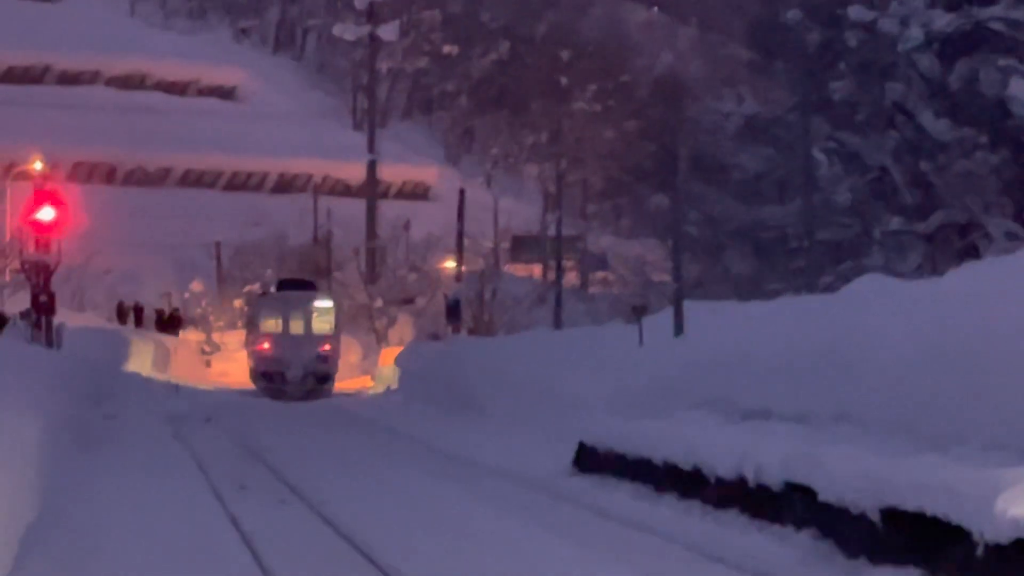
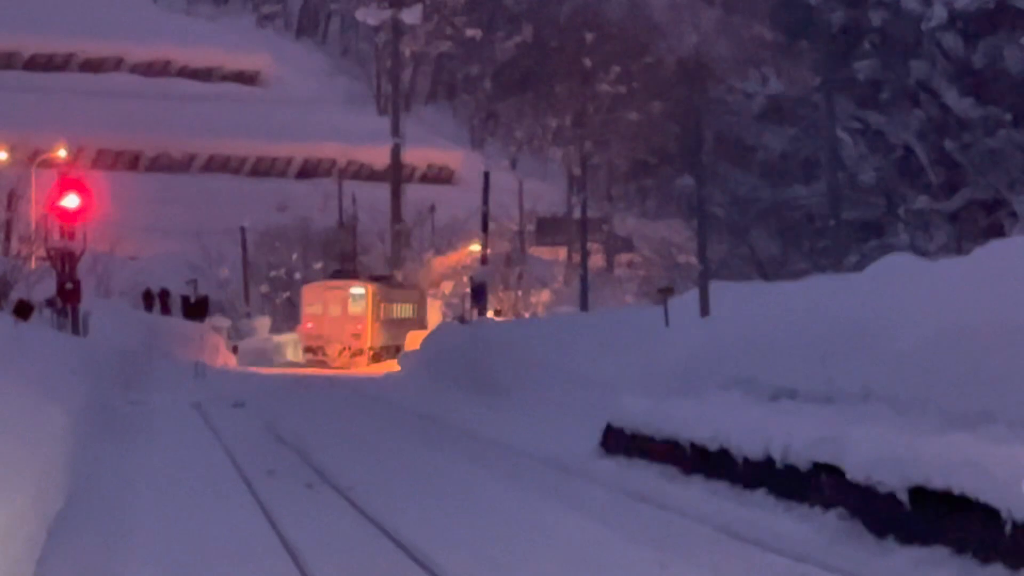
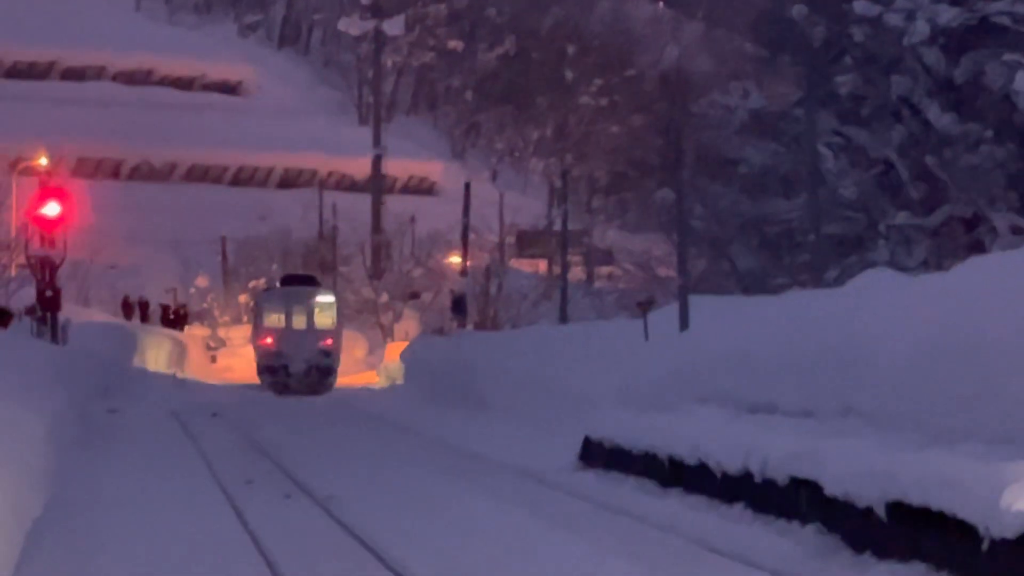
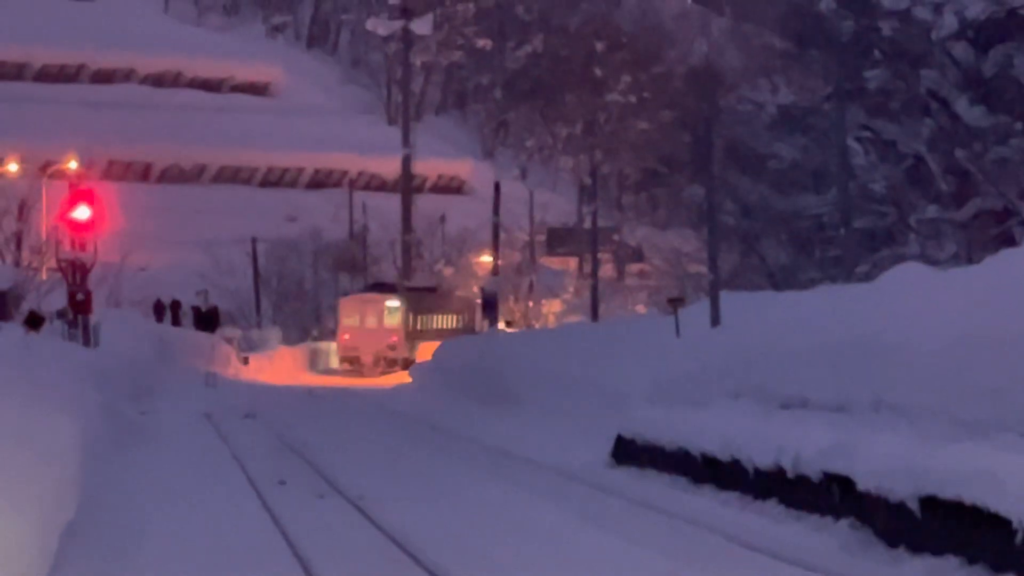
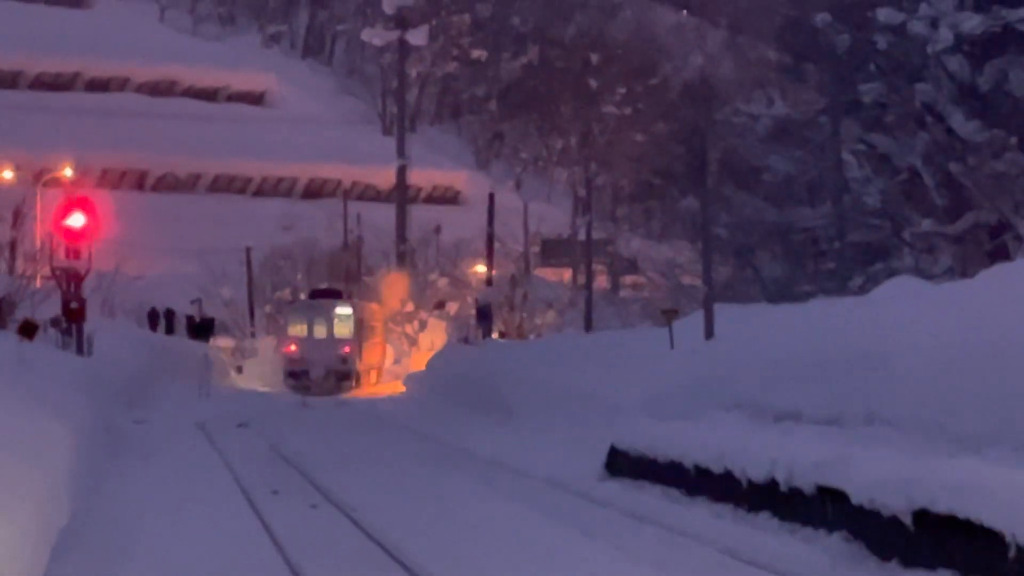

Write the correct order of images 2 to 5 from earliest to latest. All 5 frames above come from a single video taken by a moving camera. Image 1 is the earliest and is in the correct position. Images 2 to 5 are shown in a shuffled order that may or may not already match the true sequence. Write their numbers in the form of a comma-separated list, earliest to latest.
3, 5, 2, 4
